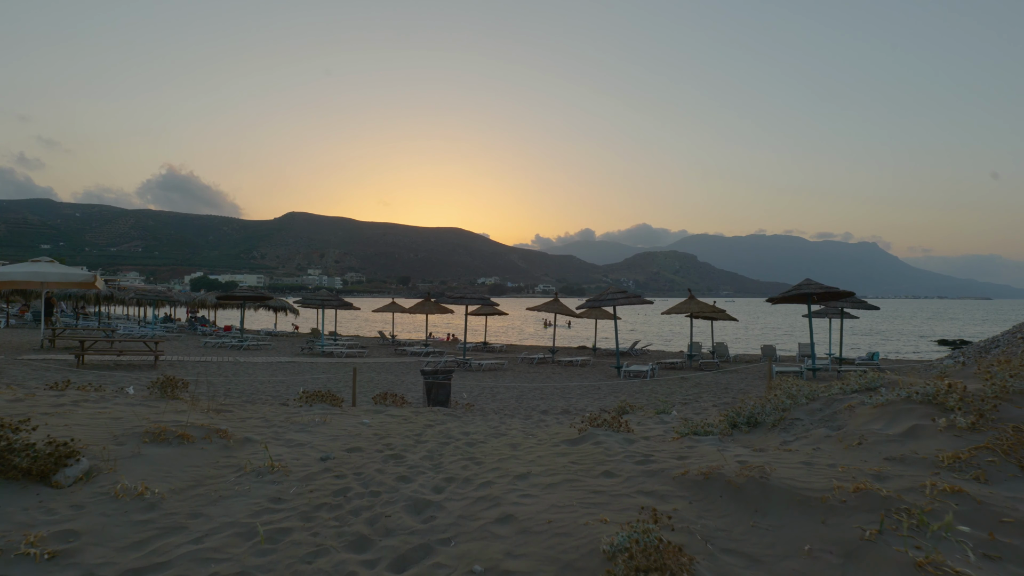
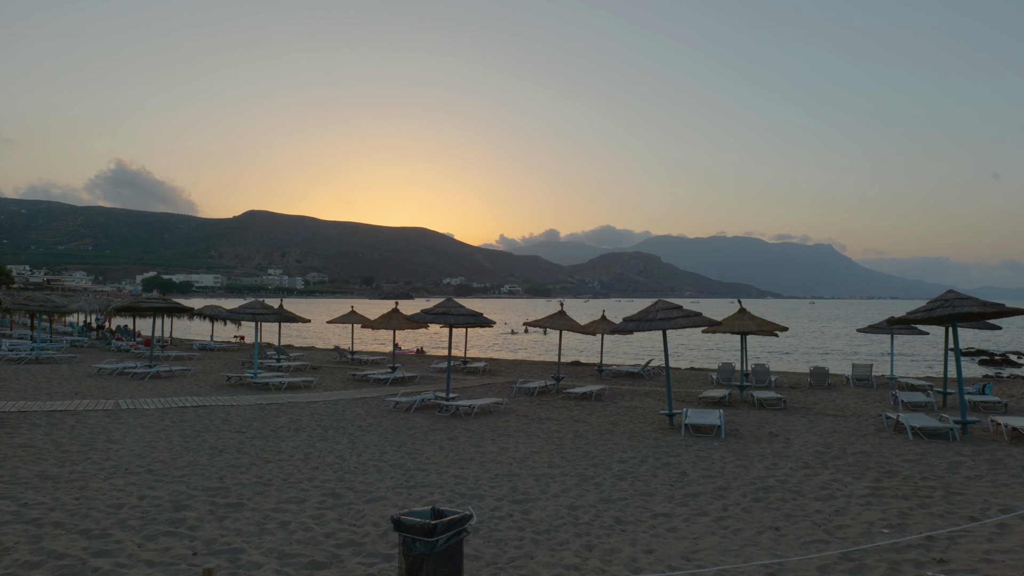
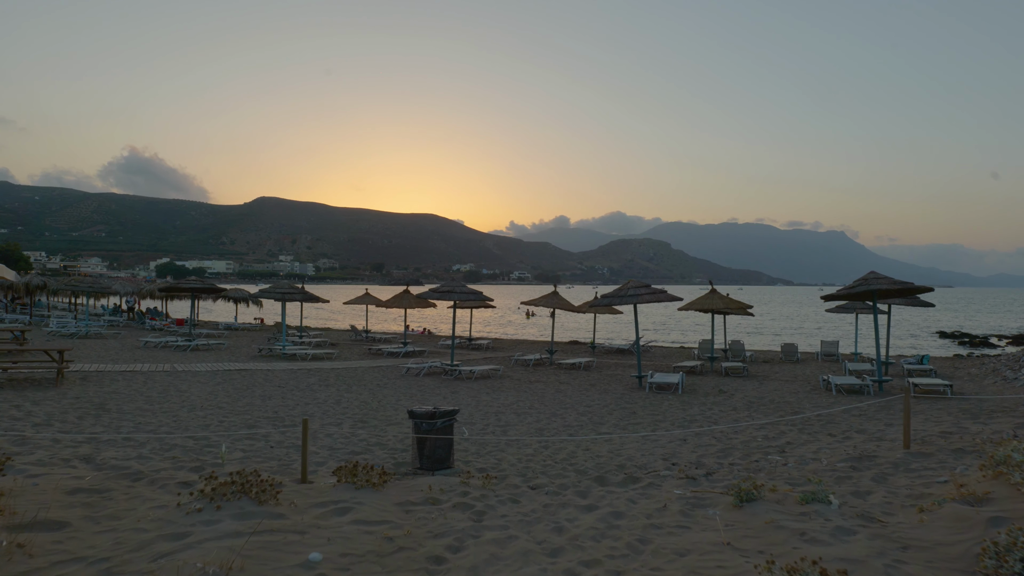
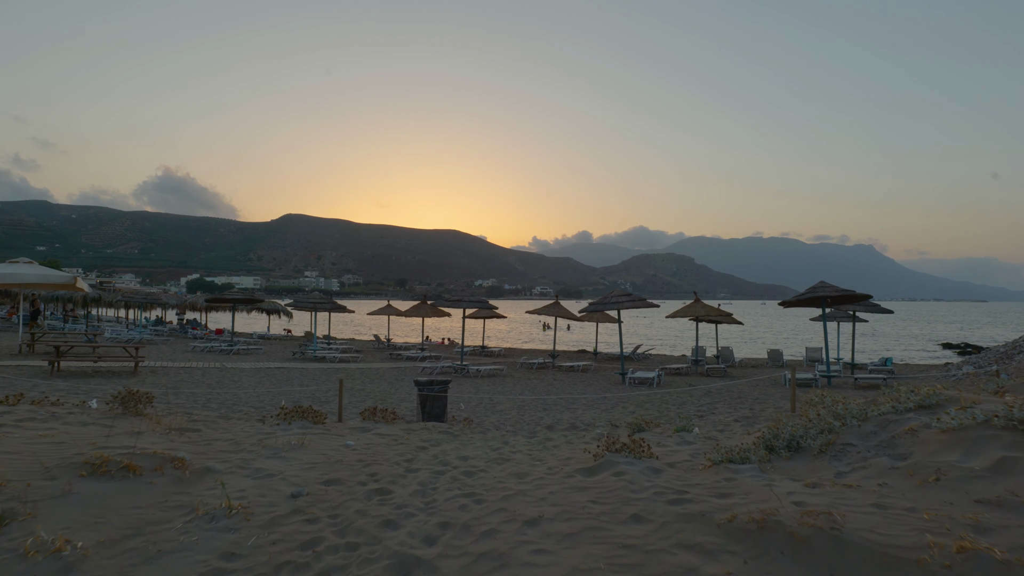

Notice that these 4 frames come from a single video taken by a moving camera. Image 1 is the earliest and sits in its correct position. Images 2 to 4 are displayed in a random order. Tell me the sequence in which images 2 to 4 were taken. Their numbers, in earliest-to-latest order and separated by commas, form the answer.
4, 3, 2
